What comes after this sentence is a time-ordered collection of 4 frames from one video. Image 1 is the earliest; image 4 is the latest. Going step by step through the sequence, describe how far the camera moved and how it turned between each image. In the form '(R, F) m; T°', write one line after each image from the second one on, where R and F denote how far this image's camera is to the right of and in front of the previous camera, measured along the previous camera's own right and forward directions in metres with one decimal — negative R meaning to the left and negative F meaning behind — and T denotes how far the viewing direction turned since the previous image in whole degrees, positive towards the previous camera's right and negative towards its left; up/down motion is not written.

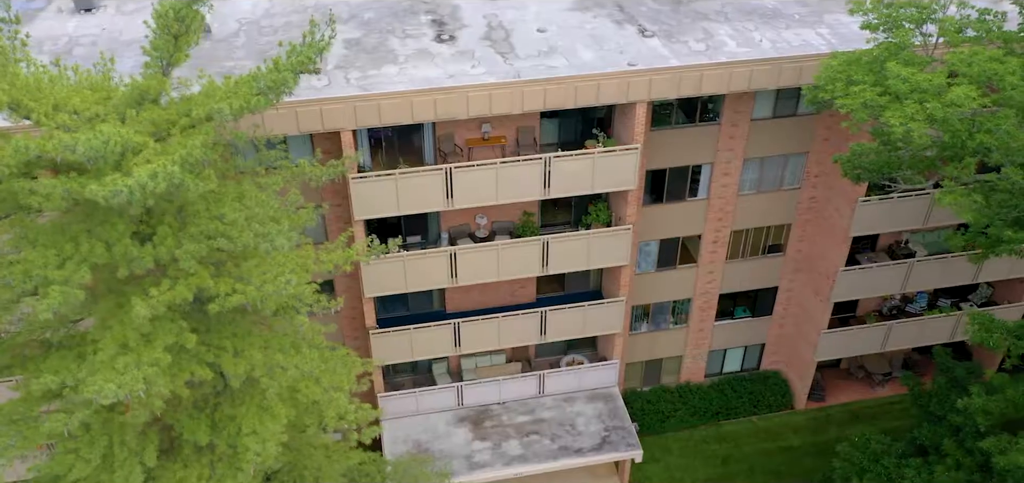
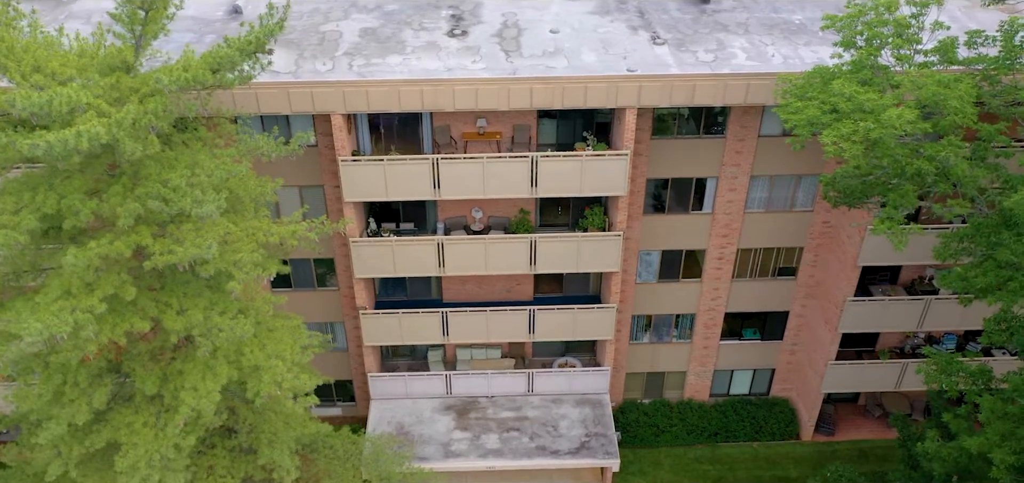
(+2.8, -0.1) m; -7°
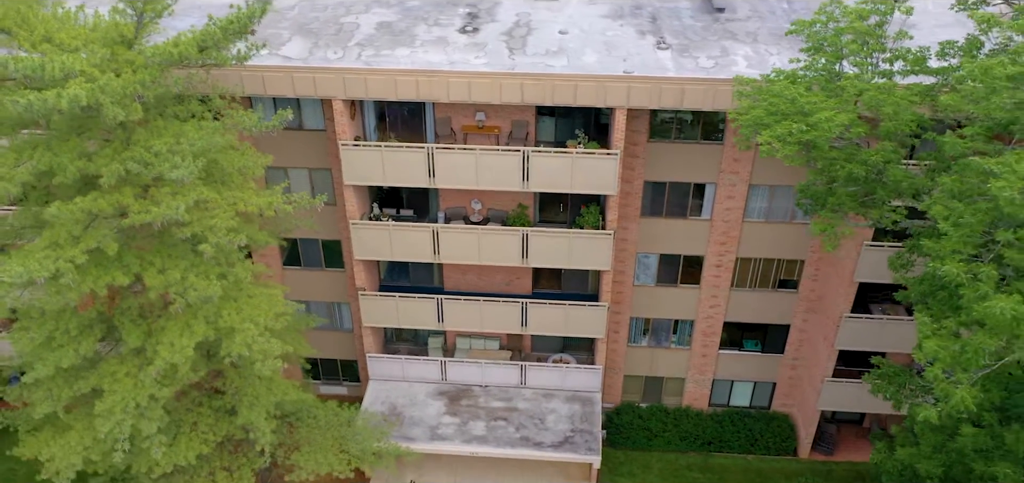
(+2.0, -0.5) m; -5°
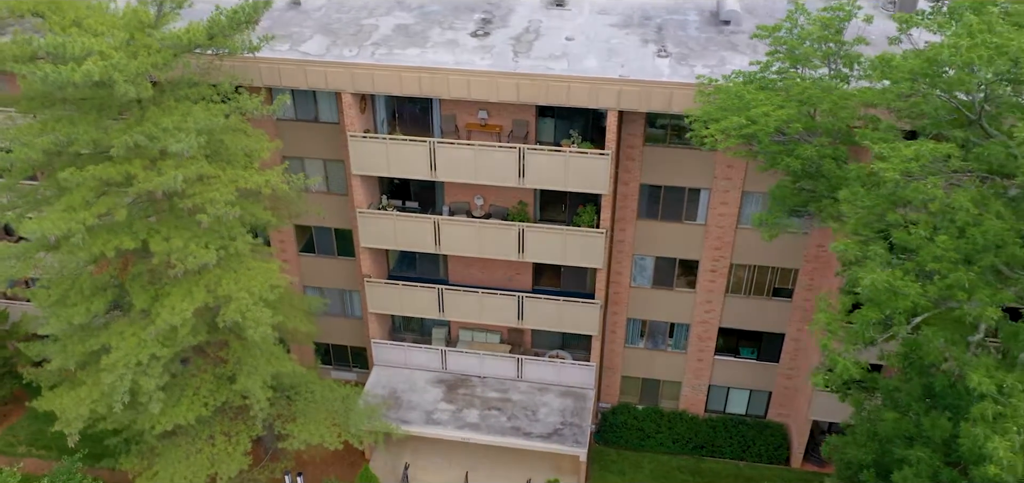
(+1.5, -0.9) m; -4°
